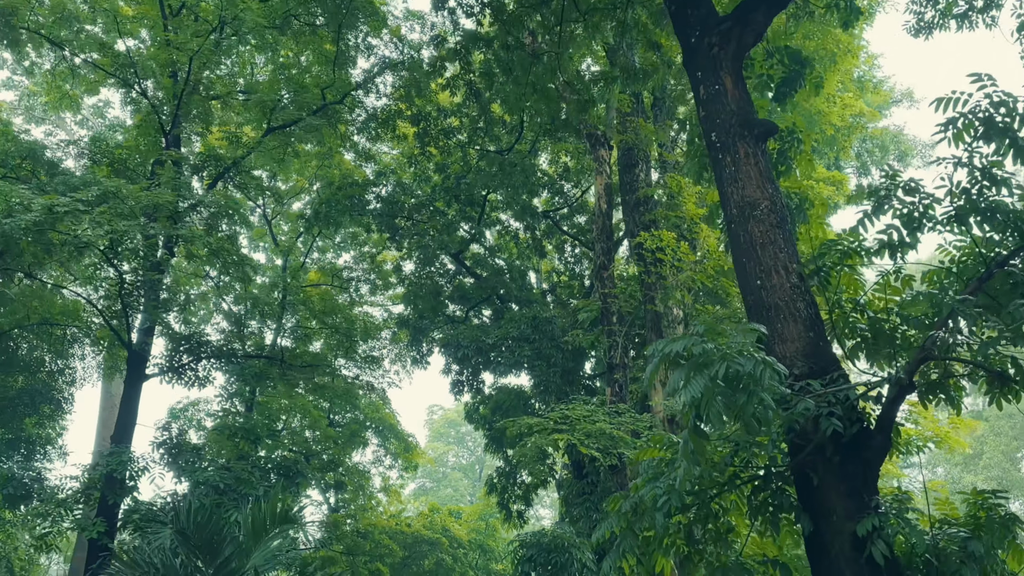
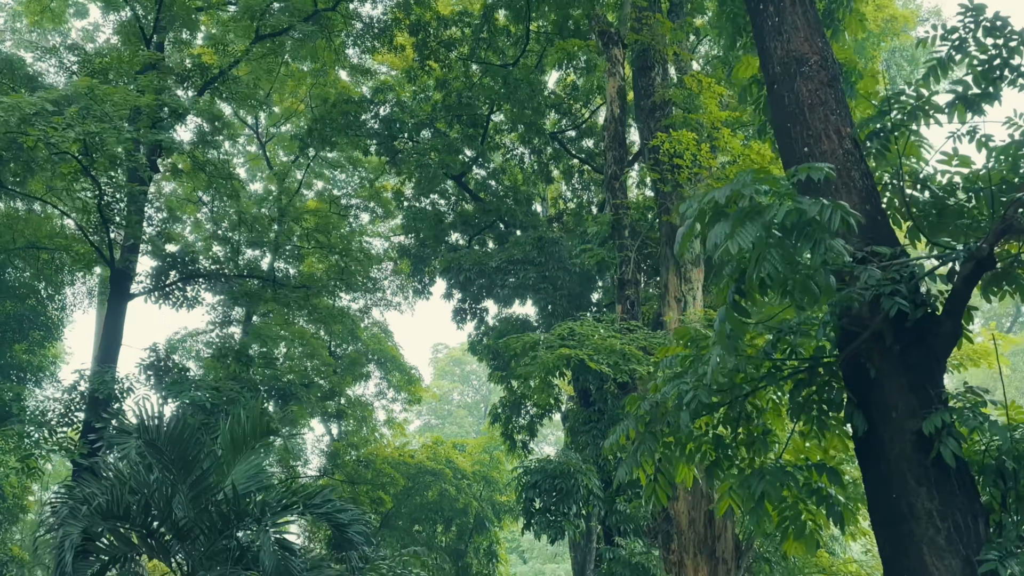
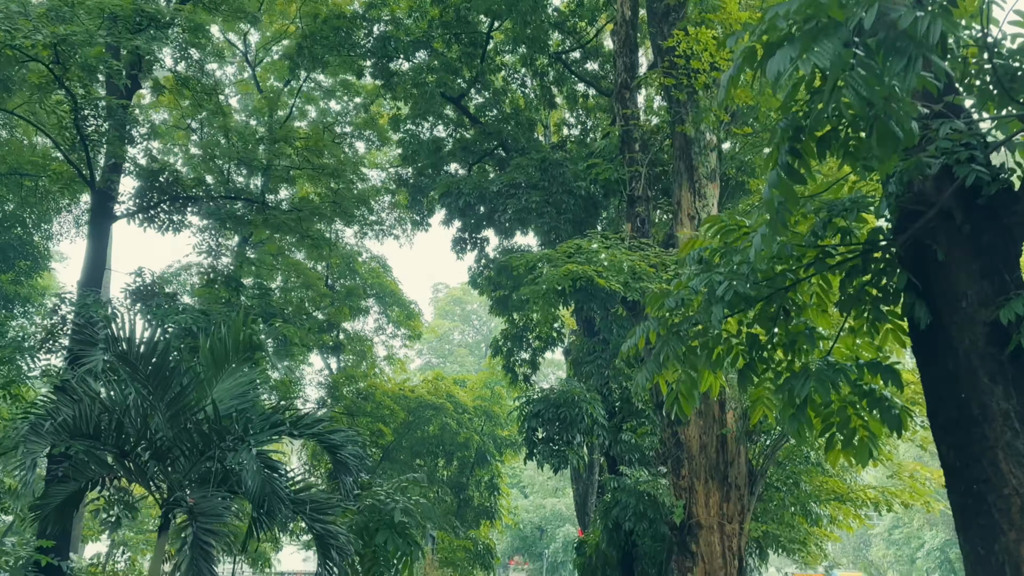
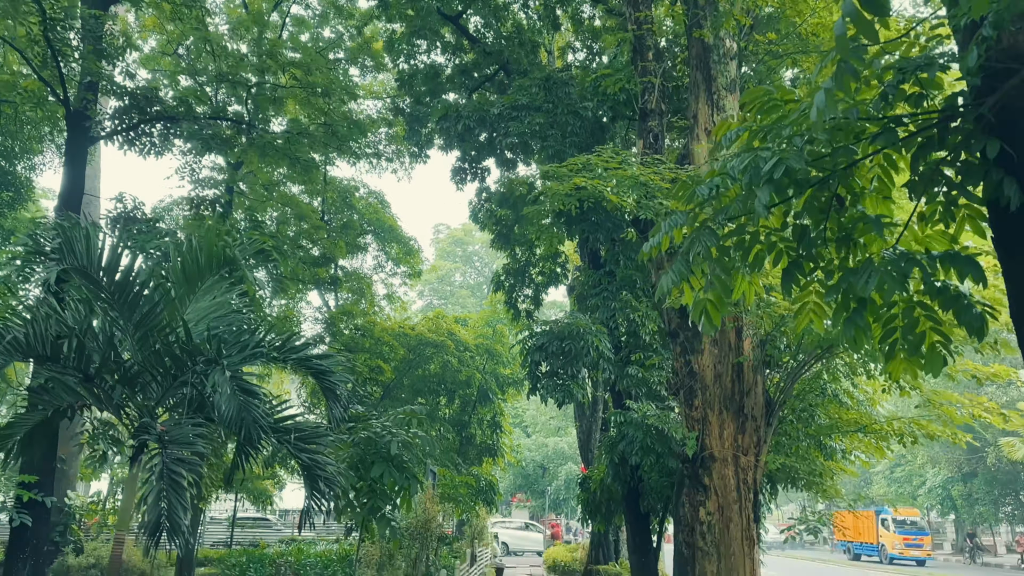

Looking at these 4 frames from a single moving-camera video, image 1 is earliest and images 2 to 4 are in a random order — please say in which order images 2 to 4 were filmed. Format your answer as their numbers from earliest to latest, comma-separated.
2, 3, 4
